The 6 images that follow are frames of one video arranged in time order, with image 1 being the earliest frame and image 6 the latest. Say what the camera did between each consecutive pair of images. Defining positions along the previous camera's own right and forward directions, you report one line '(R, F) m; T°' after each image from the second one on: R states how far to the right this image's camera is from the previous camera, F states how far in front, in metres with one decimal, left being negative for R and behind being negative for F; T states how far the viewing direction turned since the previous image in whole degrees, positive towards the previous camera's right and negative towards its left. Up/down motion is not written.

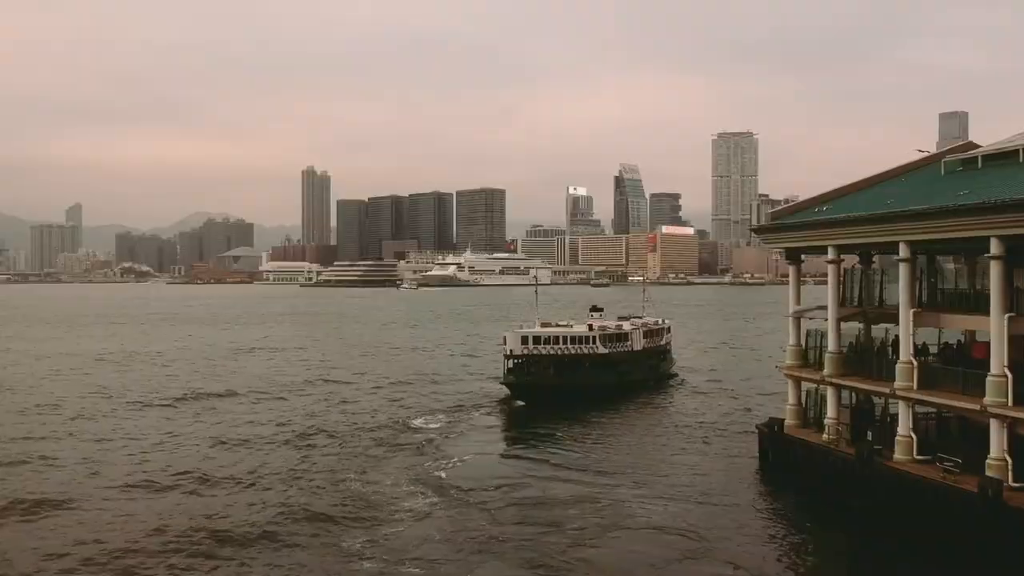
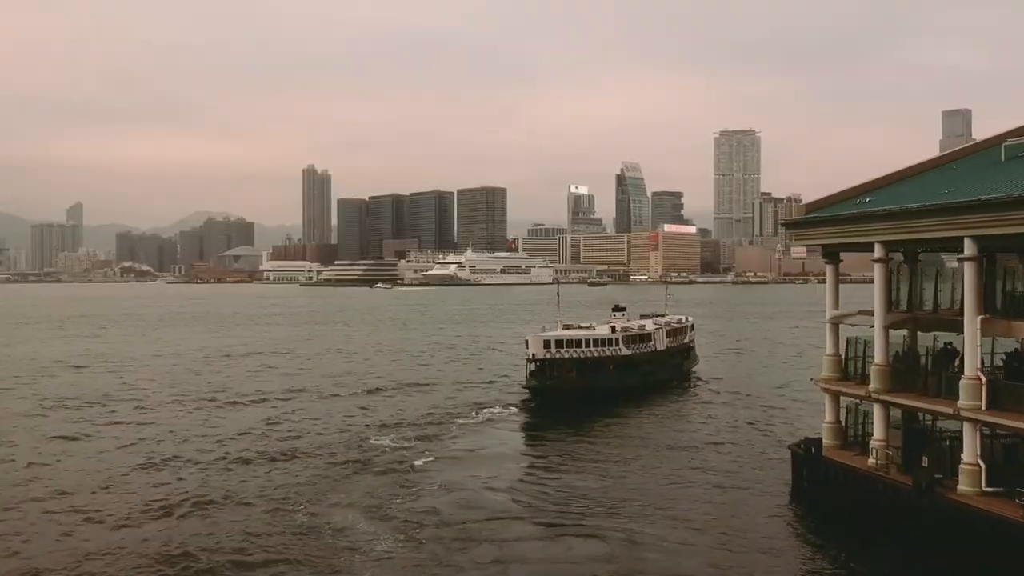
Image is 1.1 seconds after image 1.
(-0.5, +1.2) m; 0°
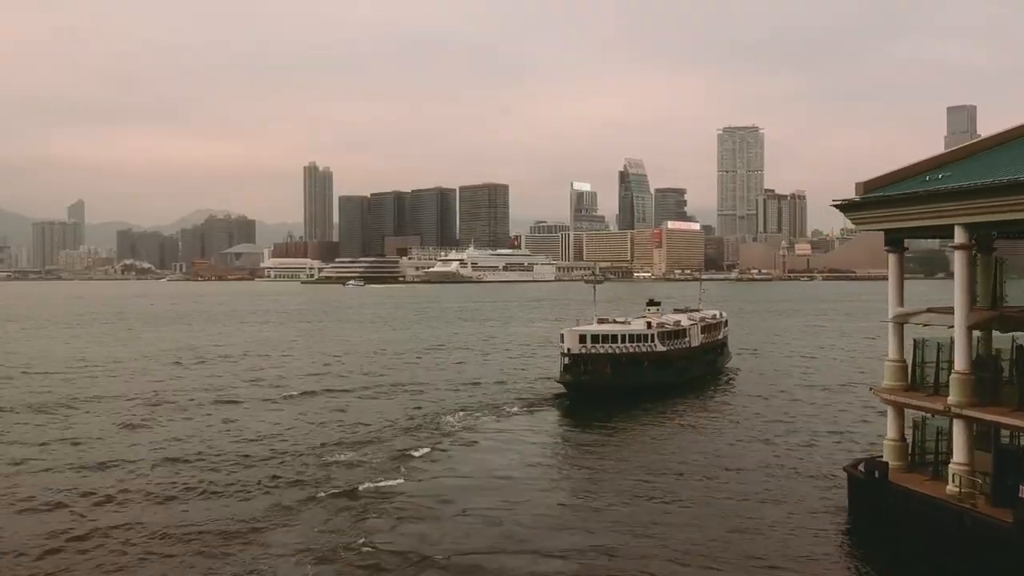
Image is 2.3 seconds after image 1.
(-0.8, +1.2) m; 0°
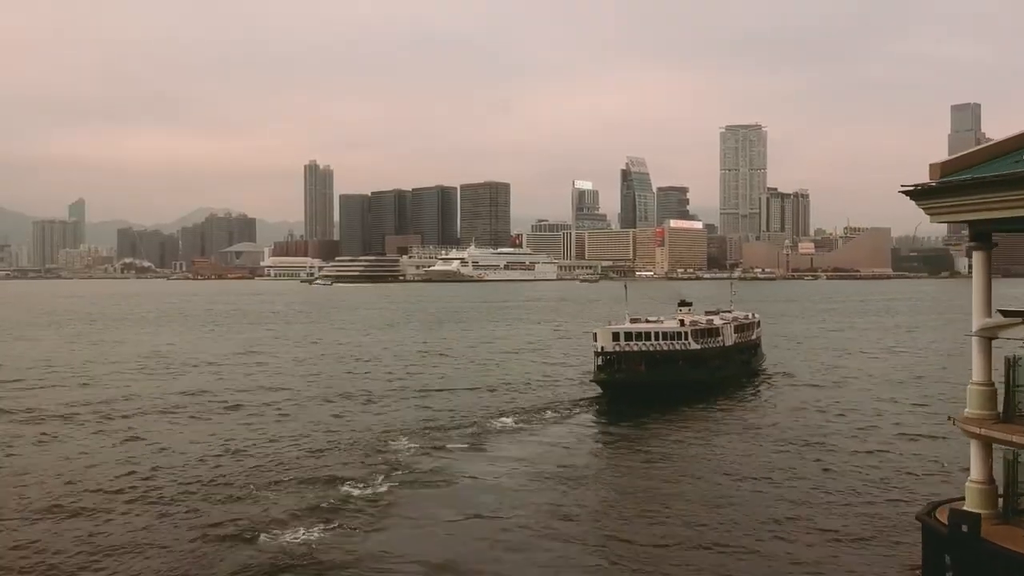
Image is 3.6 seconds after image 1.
(-0.6, +1.3) m; 0°
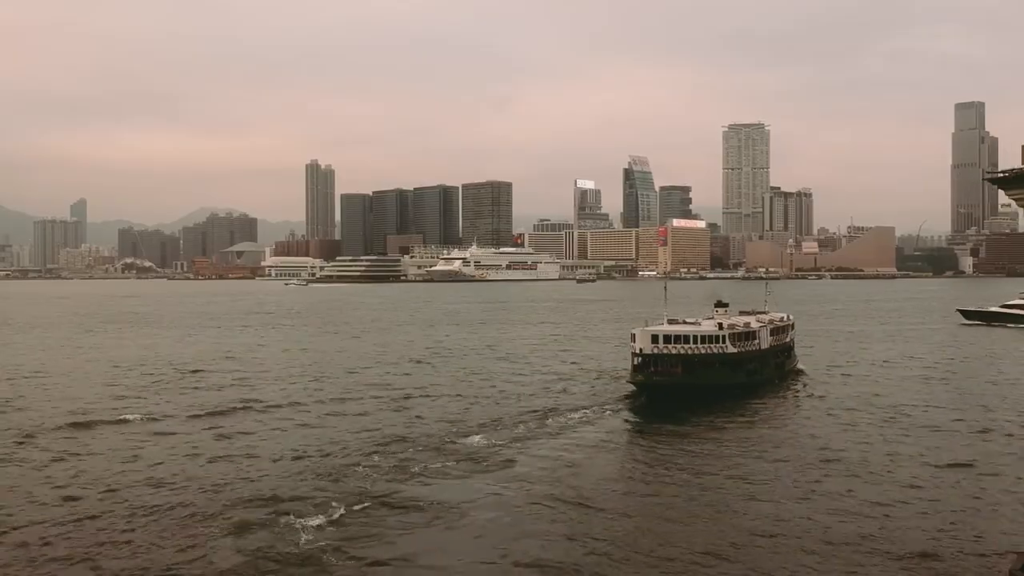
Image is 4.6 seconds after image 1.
(-0.8, +0.8) m; 0°
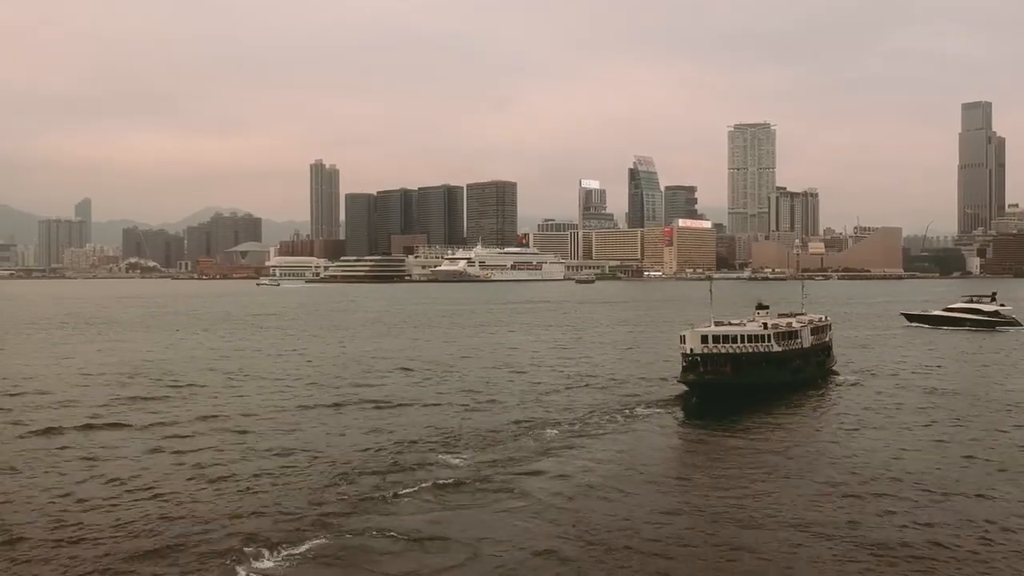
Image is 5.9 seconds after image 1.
(-0.7, +0.4) m; 0°
